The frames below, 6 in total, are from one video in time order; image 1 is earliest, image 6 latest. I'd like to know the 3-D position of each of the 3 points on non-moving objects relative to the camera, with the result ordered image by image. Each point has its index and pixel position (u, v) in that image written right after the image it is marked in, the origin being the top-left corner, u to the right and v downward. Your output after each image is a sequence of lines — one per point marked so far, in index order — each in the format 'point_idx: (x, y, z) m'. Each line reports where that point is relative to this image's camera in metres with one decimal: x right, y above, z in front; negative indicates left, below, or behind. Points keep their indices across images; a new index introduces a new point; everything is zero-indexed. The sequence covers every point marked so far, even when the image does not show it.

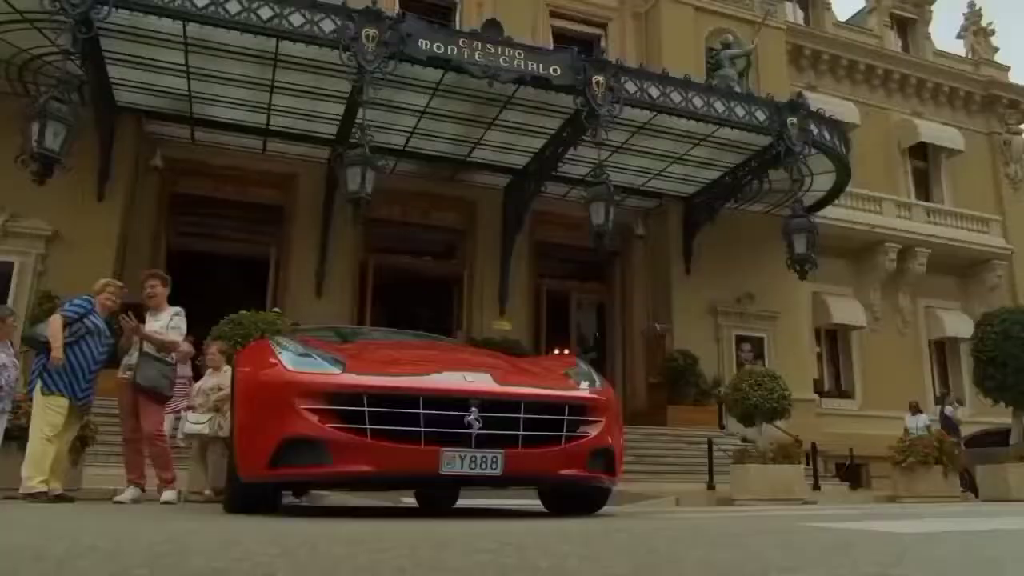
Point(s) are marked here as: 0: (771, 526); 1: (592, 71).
0: (+1.0, -1.0, +3.3) m
1: (+1.1, +3.1, +11.9) m
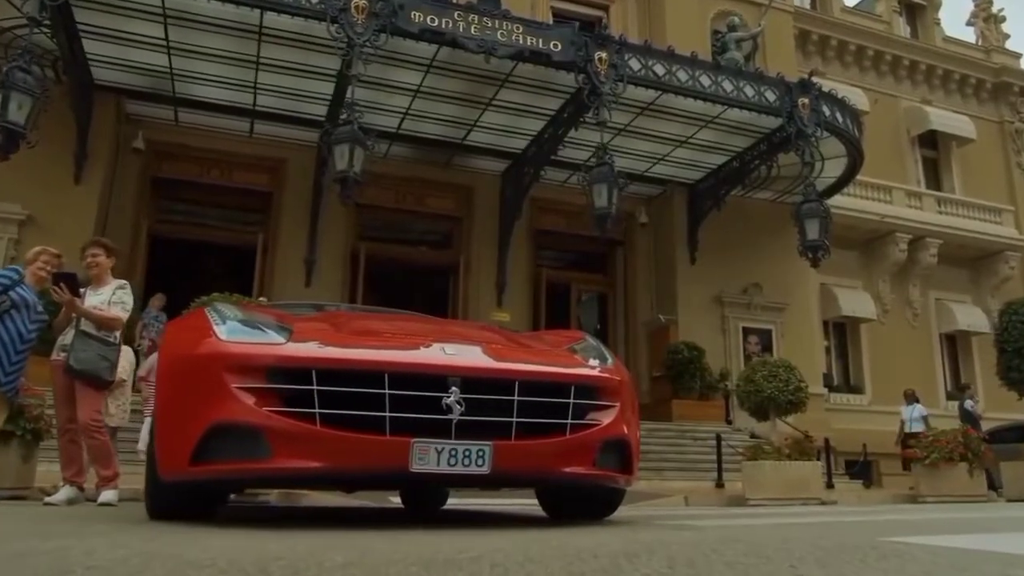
0: (+1.0, -0.8, +2.7) m
1: (+1.1, +3.3, +11.2) m
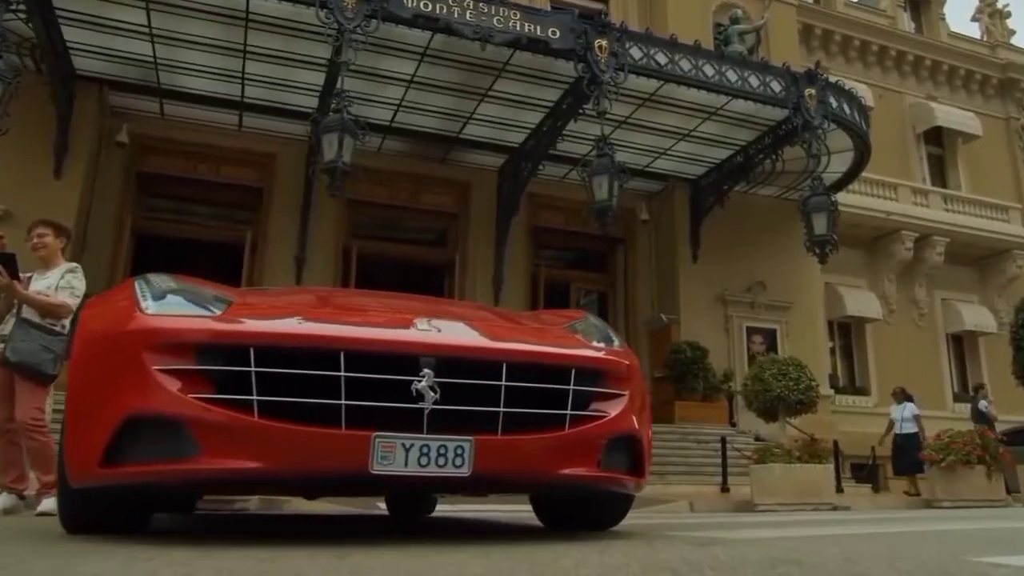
0: (+1.0, -0.7, +2.3) m
1: (+1.1, +3.3, +10.8) m
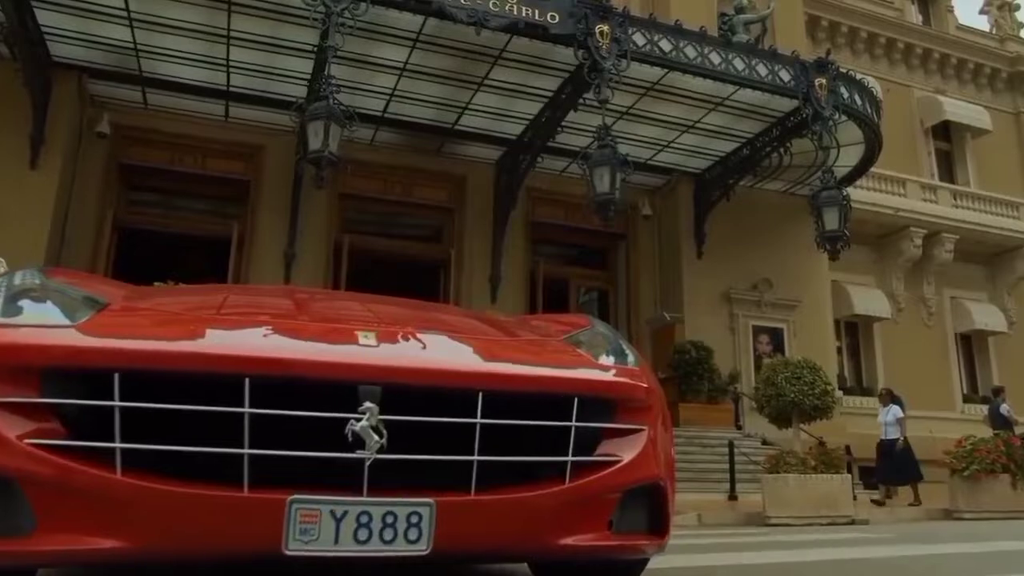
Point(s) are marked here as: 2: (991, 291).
0: (+1.0, -0.7, +1.8) m
1: (+1.0, +3.3, +10.3) m
2: (+11.2, -0.1, +19.4) m
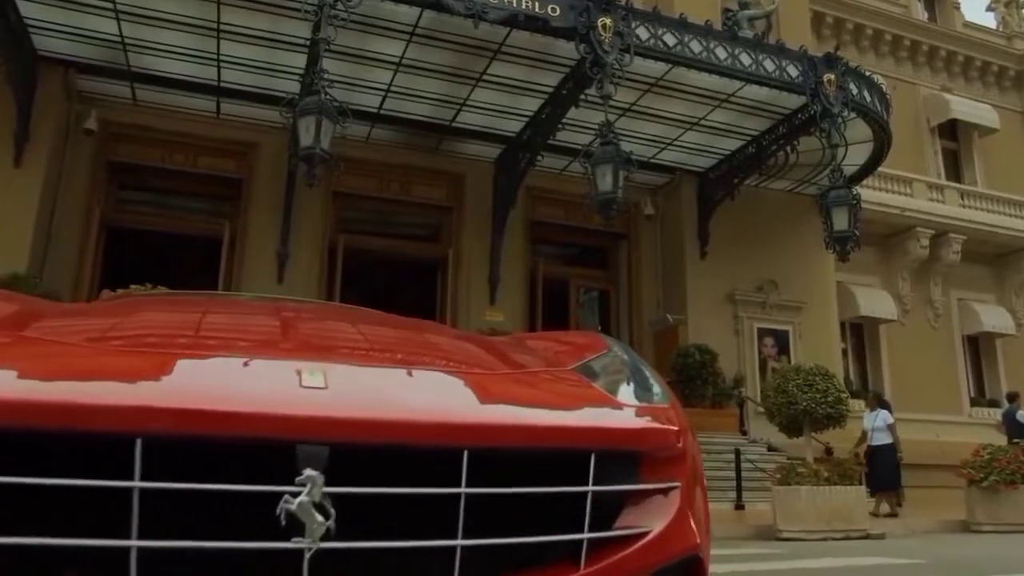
0: (+0.9, -0.8, +1.4) m
1: (+1.0, +3.3, +10.0) m
2: (+11.2, -0.1, +19.1) m
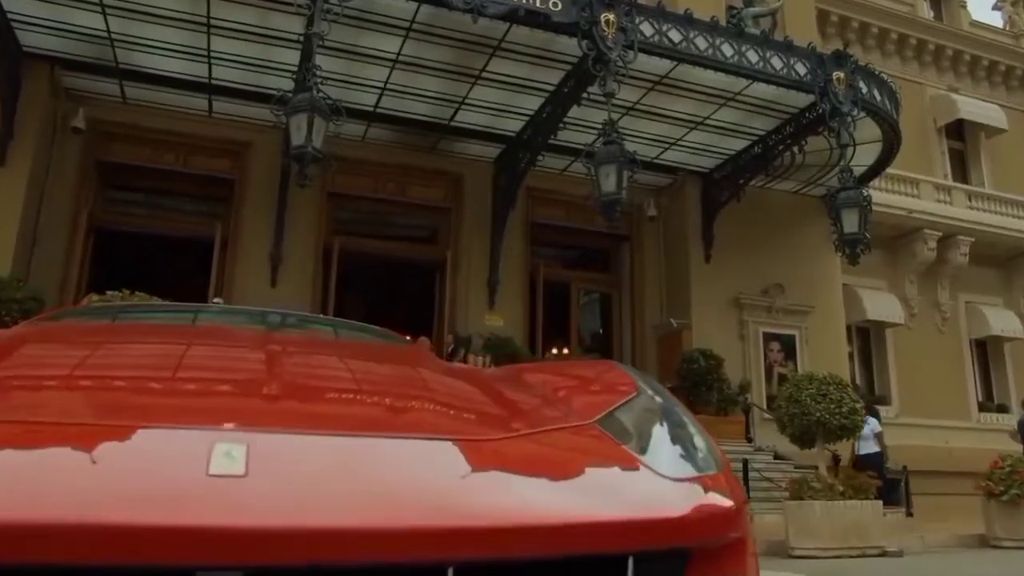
0: (+0.9, -0.8, +1.1) m
1: (+1.0, +3.3, +9.6) m
2: (+11.2, -0.2, +18.8) m
